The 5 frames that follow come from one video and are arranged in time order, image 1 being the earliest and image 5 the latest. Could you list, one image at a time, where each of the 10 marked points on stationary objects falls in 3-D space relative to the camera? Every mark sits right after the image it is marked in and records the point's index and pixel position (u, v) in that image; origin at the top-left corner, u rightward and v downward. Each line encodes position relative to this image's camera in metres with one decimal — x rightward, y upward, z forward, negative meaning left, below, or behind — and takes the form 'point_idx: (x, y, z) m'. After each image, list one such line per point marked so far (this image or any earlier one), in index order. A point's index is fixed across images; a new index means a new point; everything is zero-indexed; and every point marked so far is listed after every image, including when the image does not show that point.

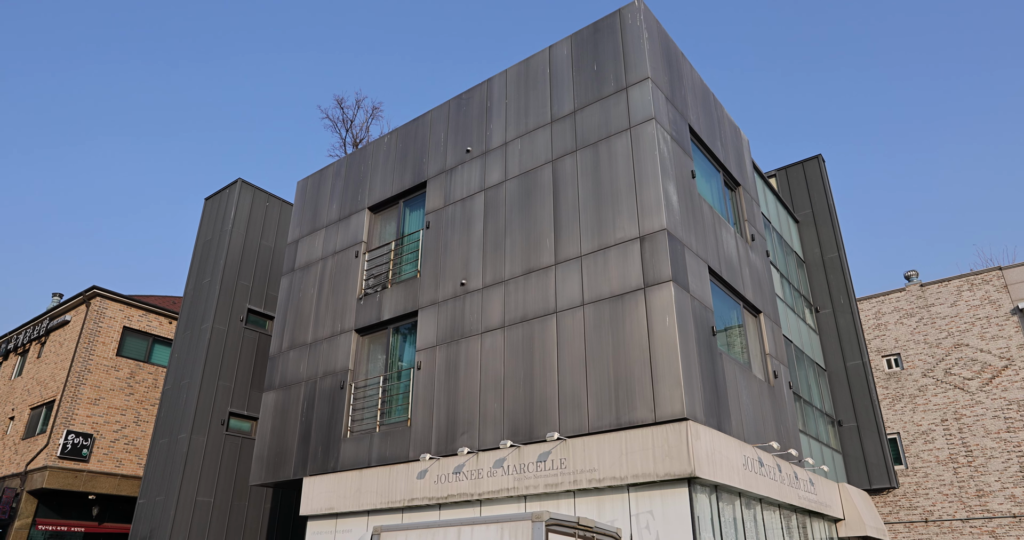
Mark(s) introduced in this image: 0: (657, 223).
0: (+2.2, +0.7, +10.4) m
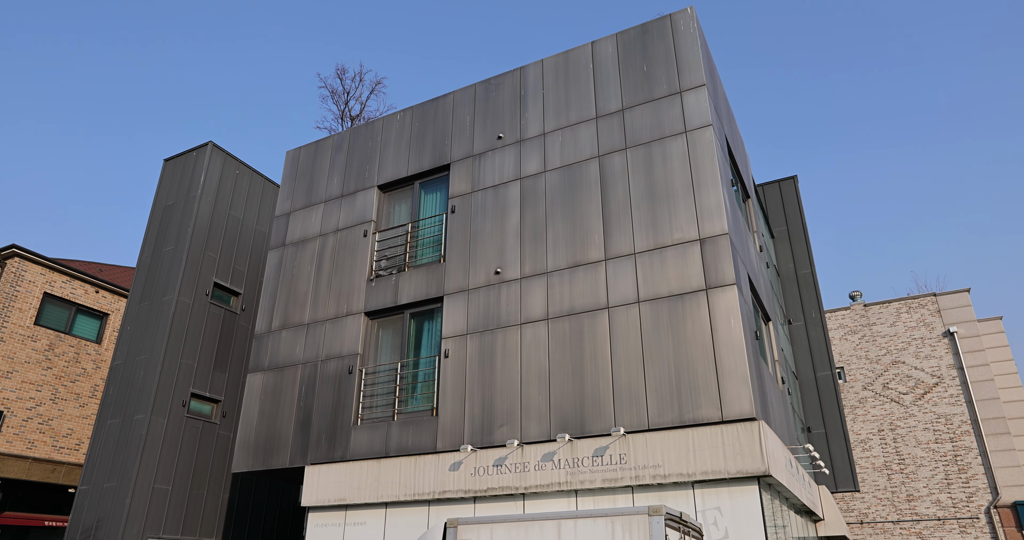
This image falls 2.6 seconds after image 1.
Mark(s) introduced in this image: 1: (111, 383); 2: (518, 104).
0: (+3.2, +0.7, +10.6) m
1: (-9.9, -2.8, +17.1) m
2: (+0.1, +3.4, +13.9) m
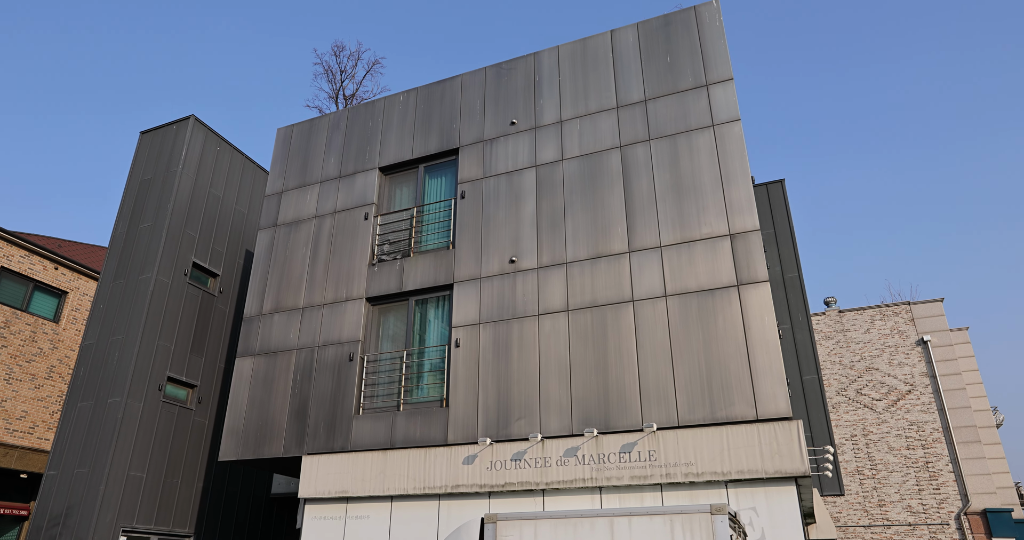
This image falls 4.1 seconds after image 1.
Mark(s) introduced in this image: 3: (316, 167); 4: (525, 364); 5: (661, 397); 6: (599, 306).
0: (+3.6, +0.7, +10.5) m
1: (-10.0, -2.2, +16.0) m
2: (+0.4, +3.6, +13.5) m
3: (-4.4, +2.3, +15.3) m
4: (+0.2, -1.5, +11.0) m
5: (+2.2, -1.8, +9.9) m
6: (+1.4, -0.6, +10.9) m
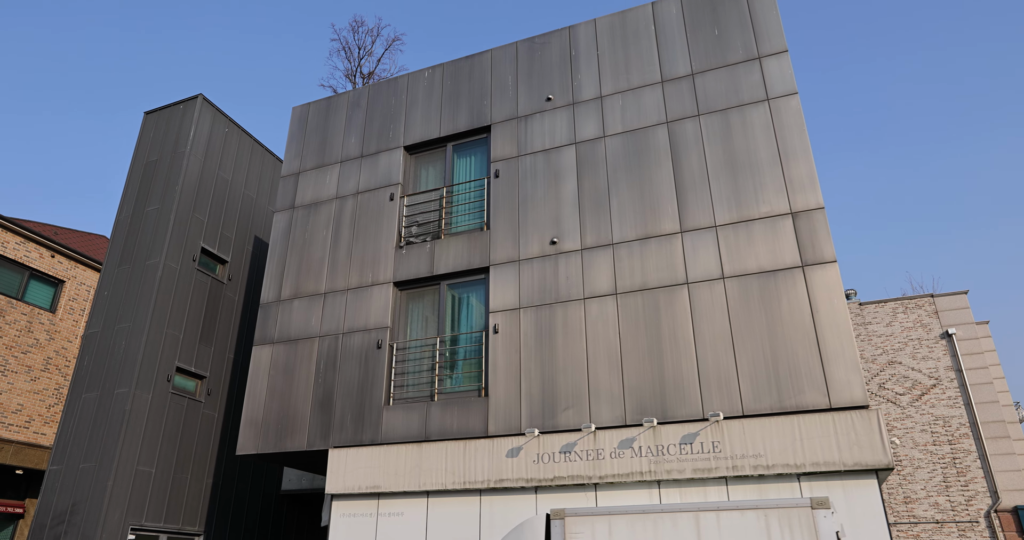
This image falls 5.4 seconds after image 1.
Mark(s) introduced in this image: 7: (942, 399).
0: (+4.3, +1.0, +9.8) m
1: (-9.4, -1.8, +15.1) m
2: (+1.1, +3.9, +12.8) m
3: (-3.8, +2.6, +14.6) m
4: (+0.9, -1.2, +10.4) m
5: (+2.9, -1.6, +9.3) m
6: (+2.1, -0.3, +10.3) m
7: (+13.2, -3.9, +20.9) m
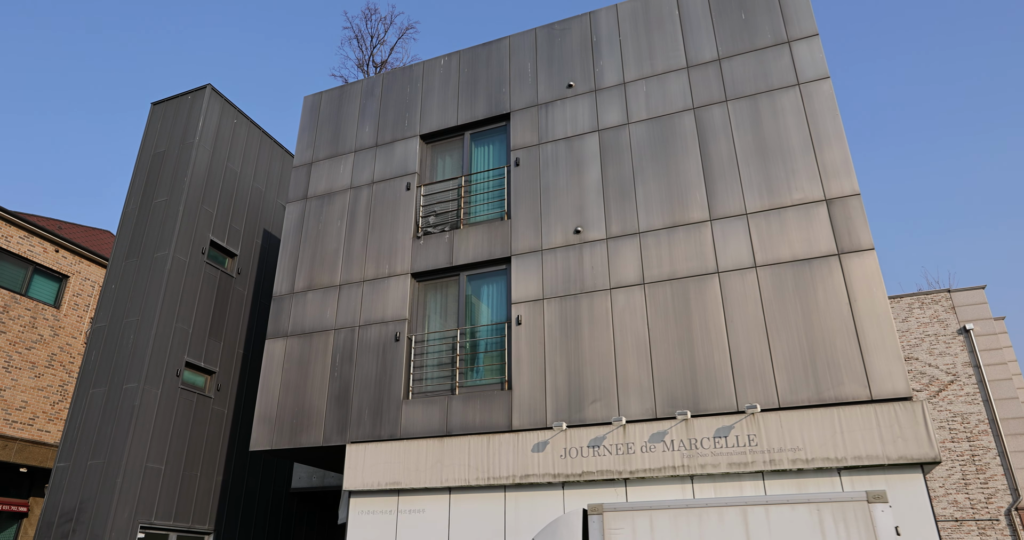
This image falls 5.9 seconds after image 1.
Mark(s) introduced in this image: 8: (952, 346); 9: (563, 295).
0: (+4.7, +1.2, +9.5) m
1: (-9.1, -1.7, +14.8) m
2: (+1.4, +4.0, +12.5) m
3: (-3.4, +2.8, +14.3) m
4: (+1.3, -1.1, +10.1) m
5: (+3.2, -1.4, +9.0) m
6: (+2.4, -0.1, +10.0) m
7: (+13.5, -3.8, +20.6) m
8: (+13.7, -2.4, +21.3) m
9: (+0.8, -0.4, +10.7) m
